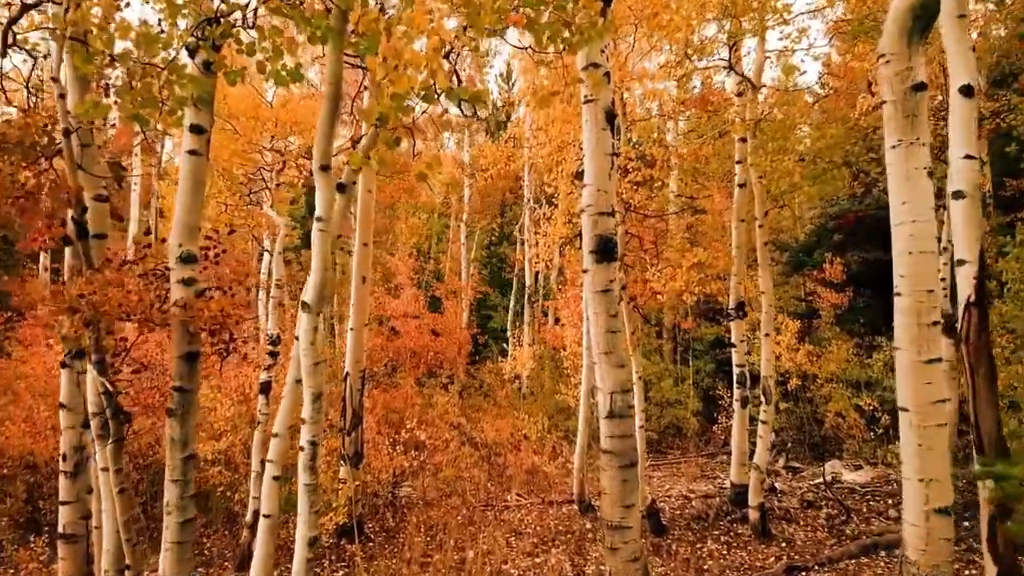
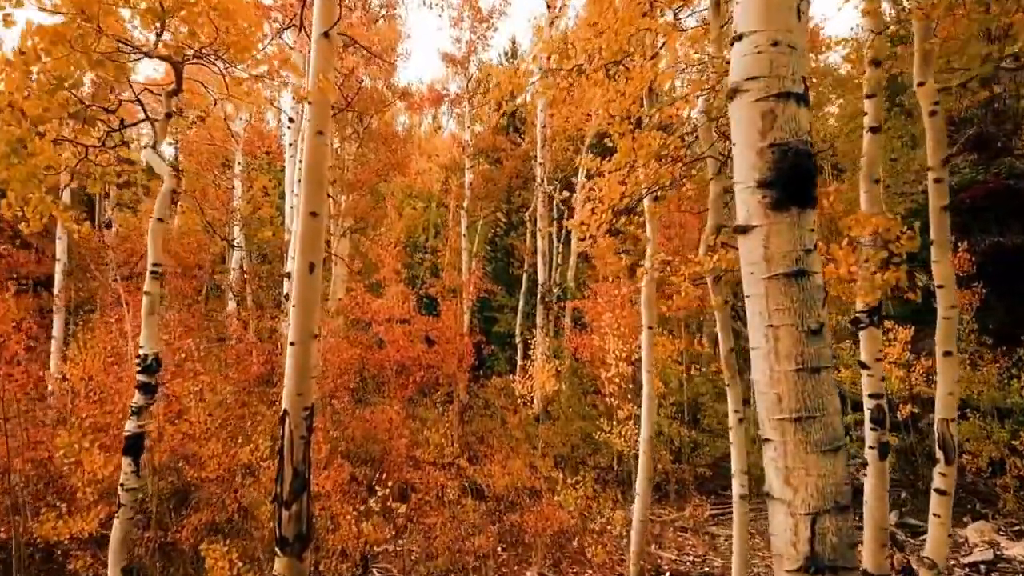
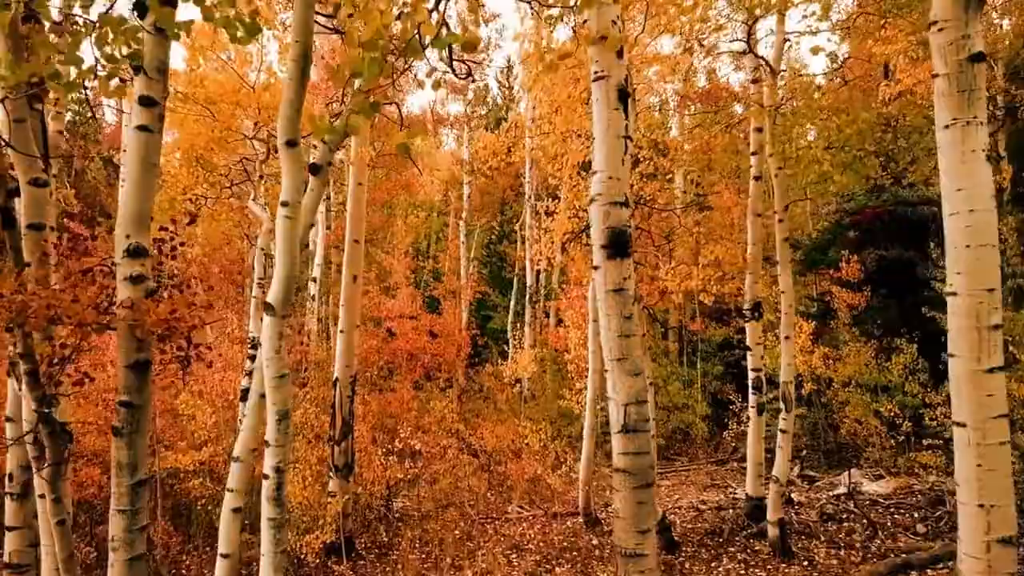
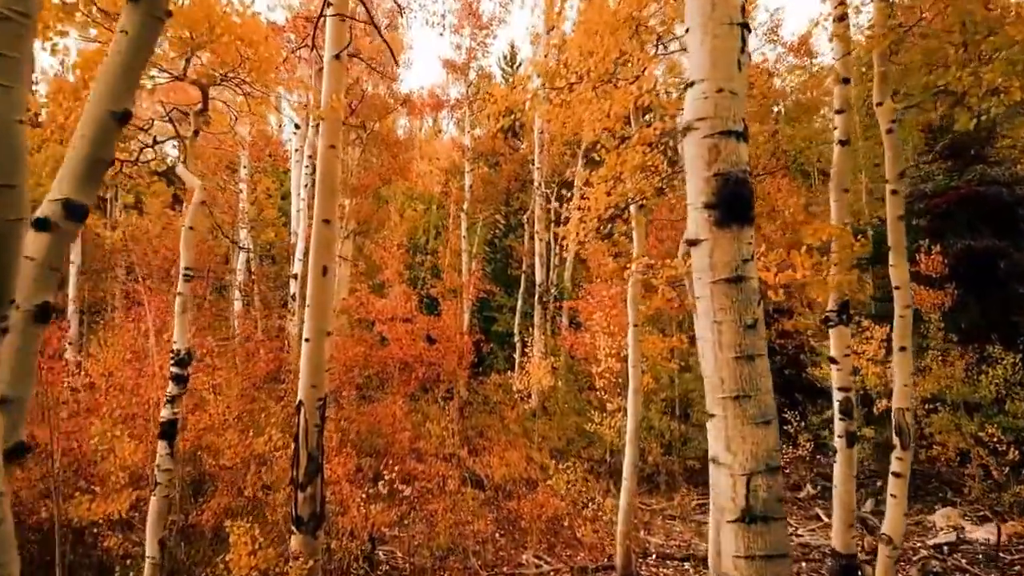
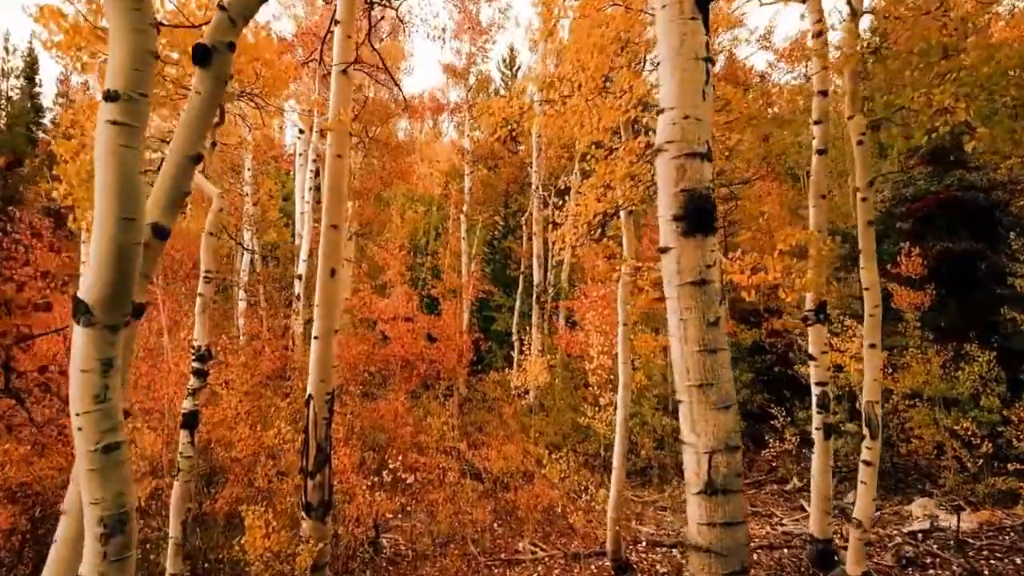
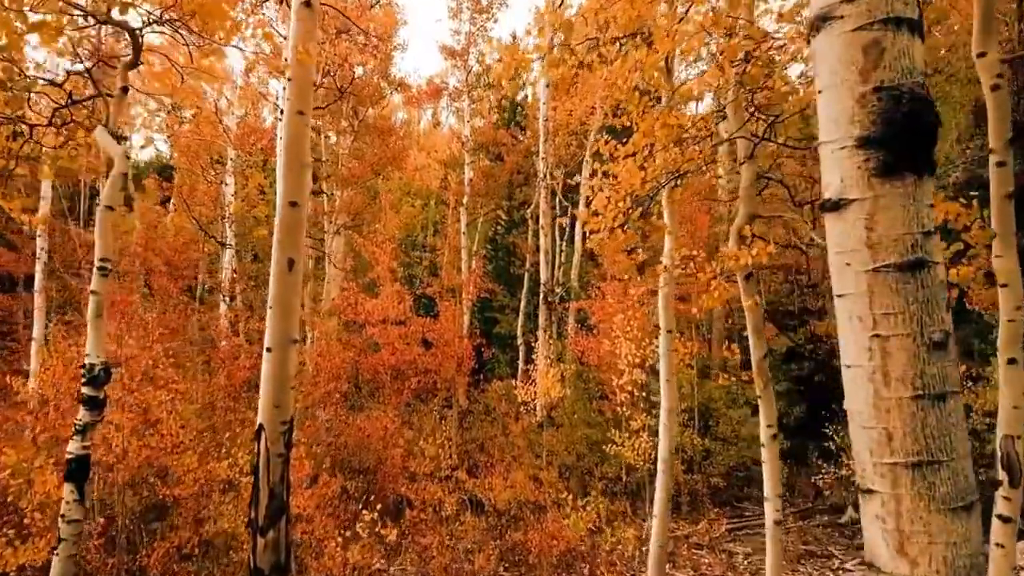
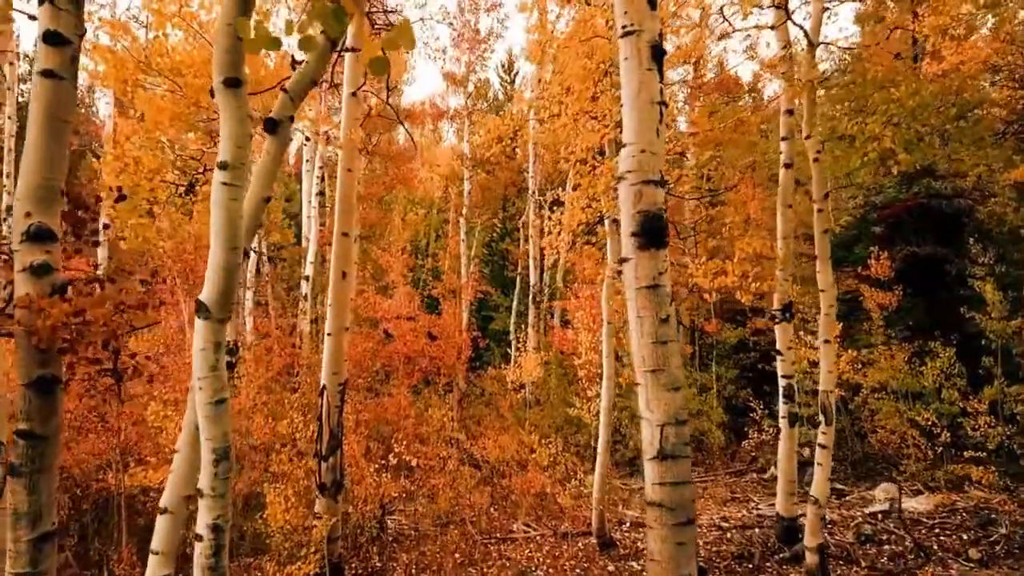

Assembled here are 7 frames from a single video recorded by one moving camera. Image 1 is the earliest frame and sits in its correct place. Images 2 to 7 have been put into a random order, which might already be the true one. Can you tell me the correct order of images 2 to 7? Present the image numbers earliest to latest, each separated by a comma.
3, 7, 5, 4, 2, 6
